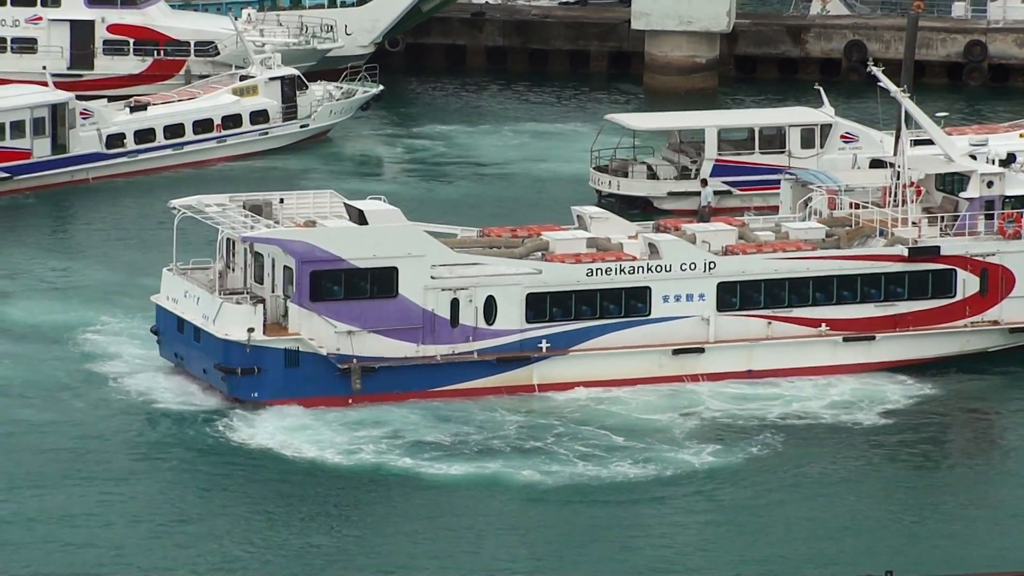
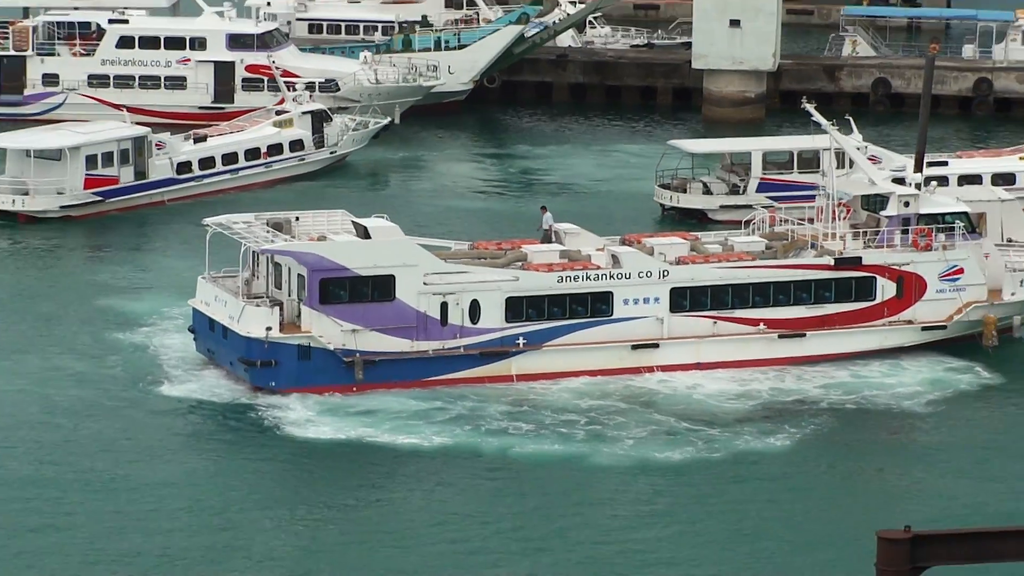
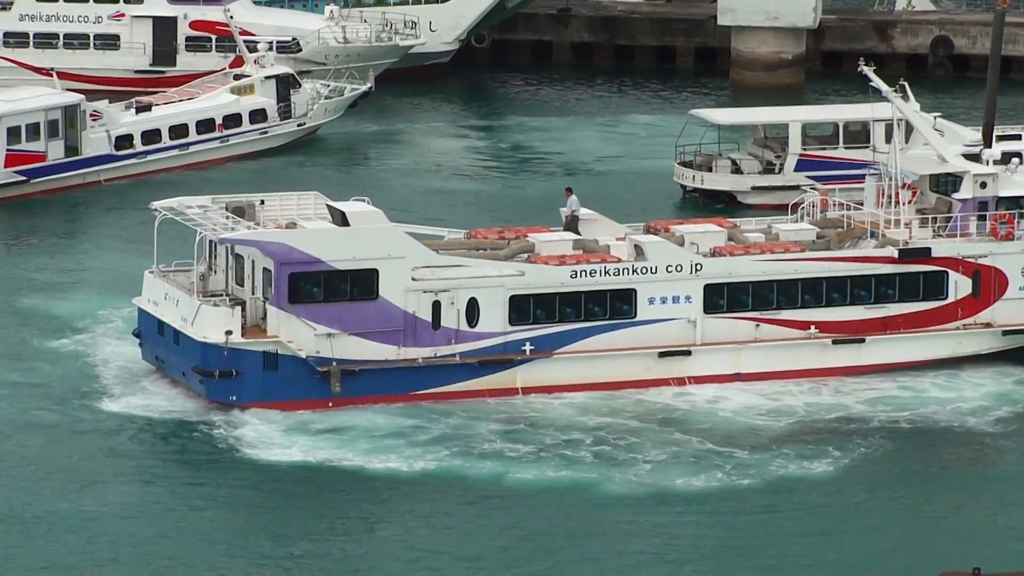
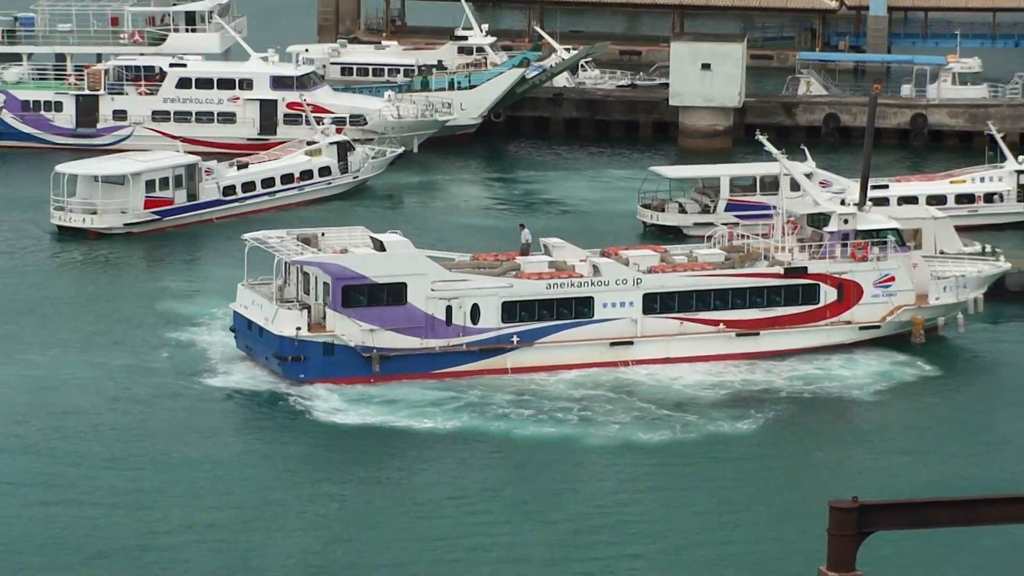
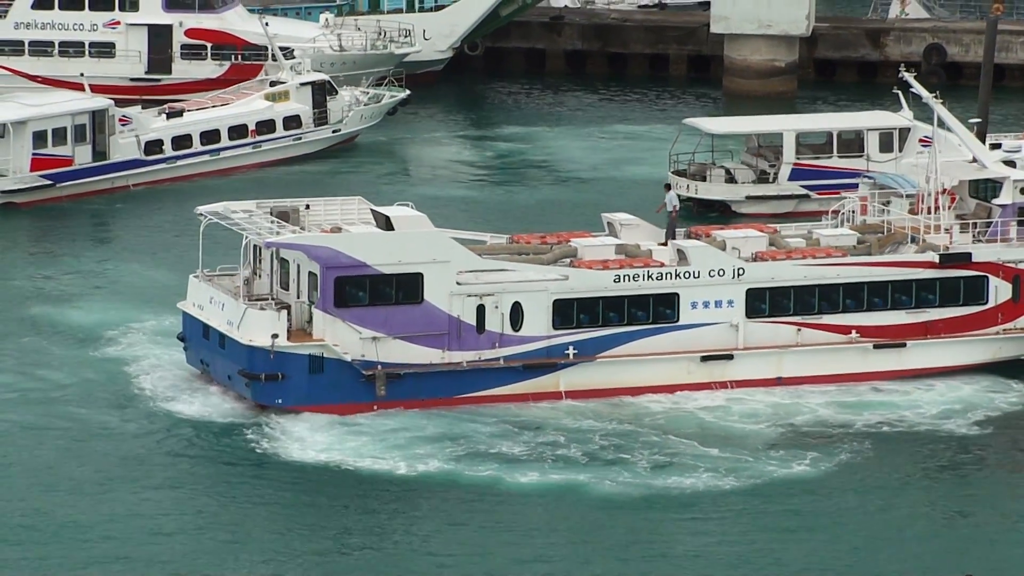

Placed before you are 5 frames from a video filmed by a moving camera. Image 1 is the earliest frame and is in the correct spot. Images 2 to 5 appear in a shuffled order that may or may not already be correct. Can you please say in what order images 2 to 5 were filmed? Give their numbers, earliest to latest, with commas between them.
5, 3, 2, 4
